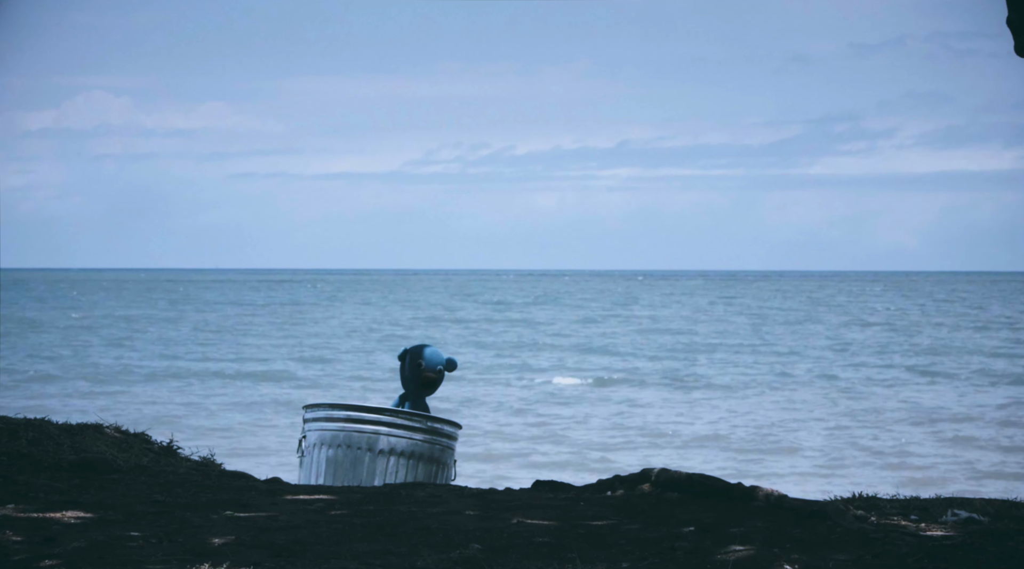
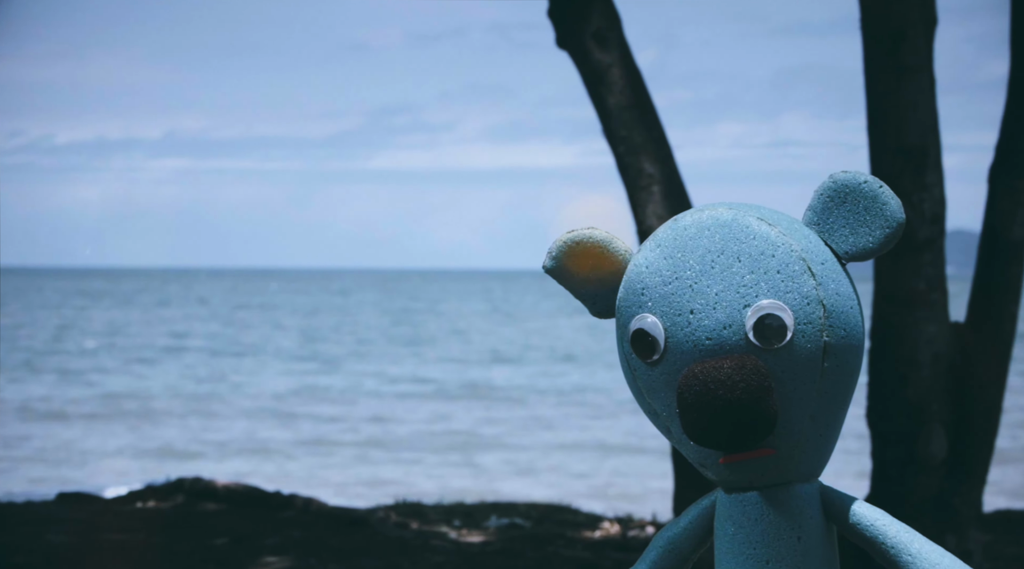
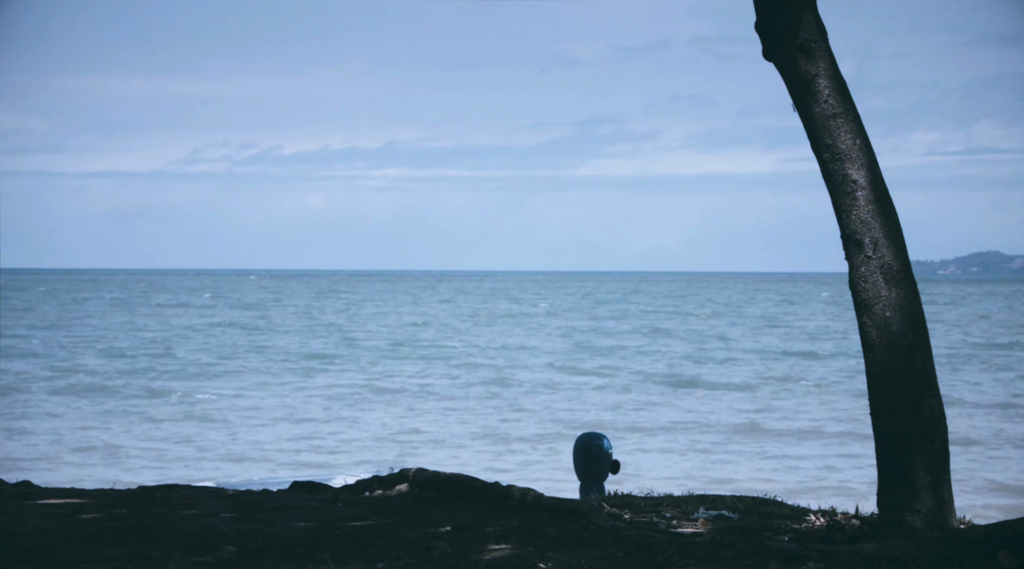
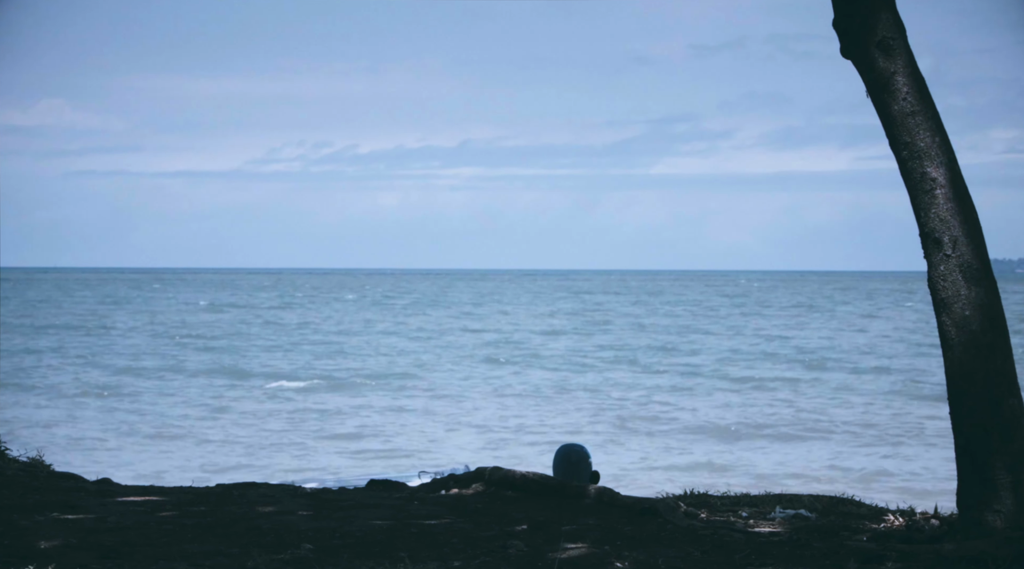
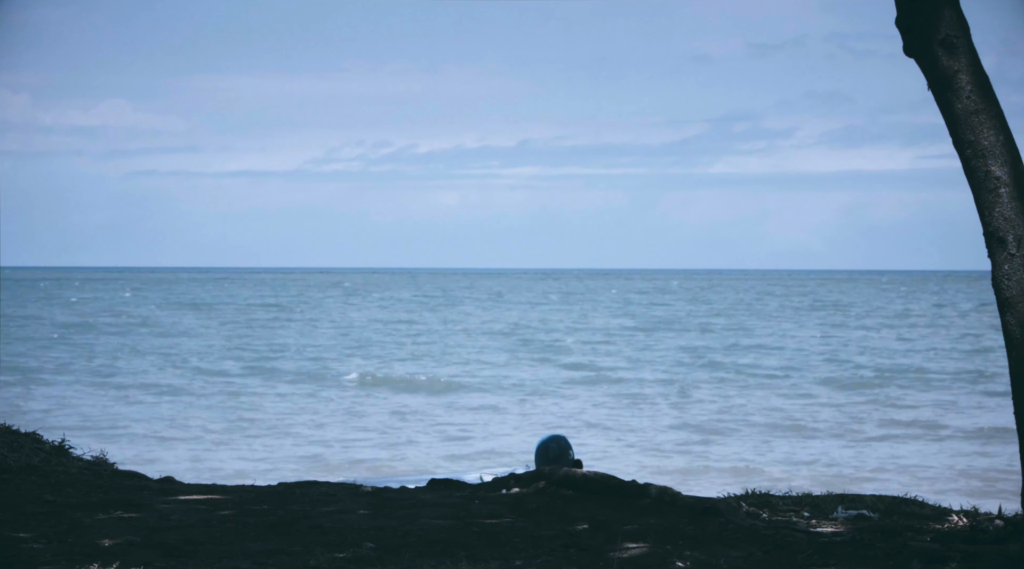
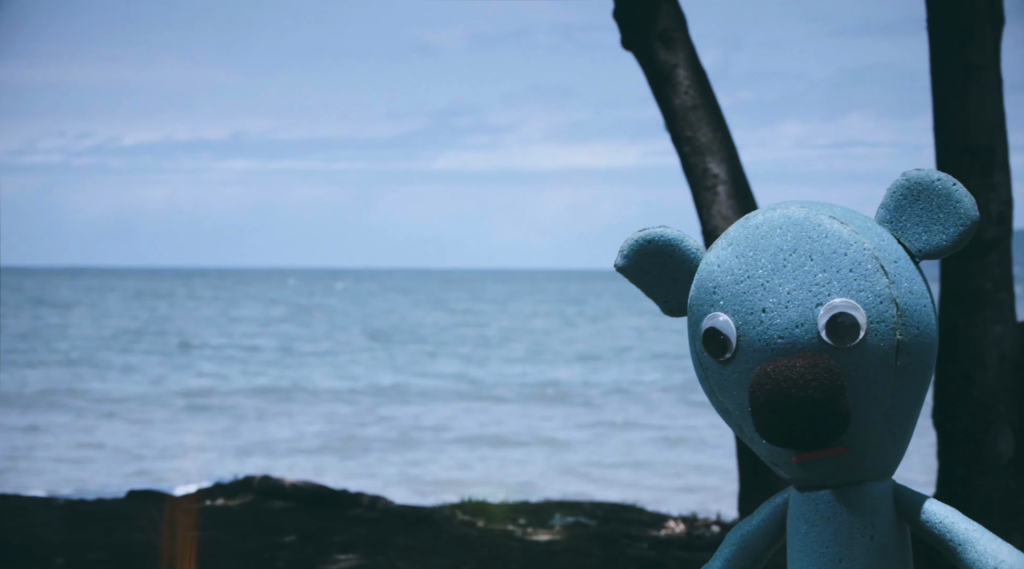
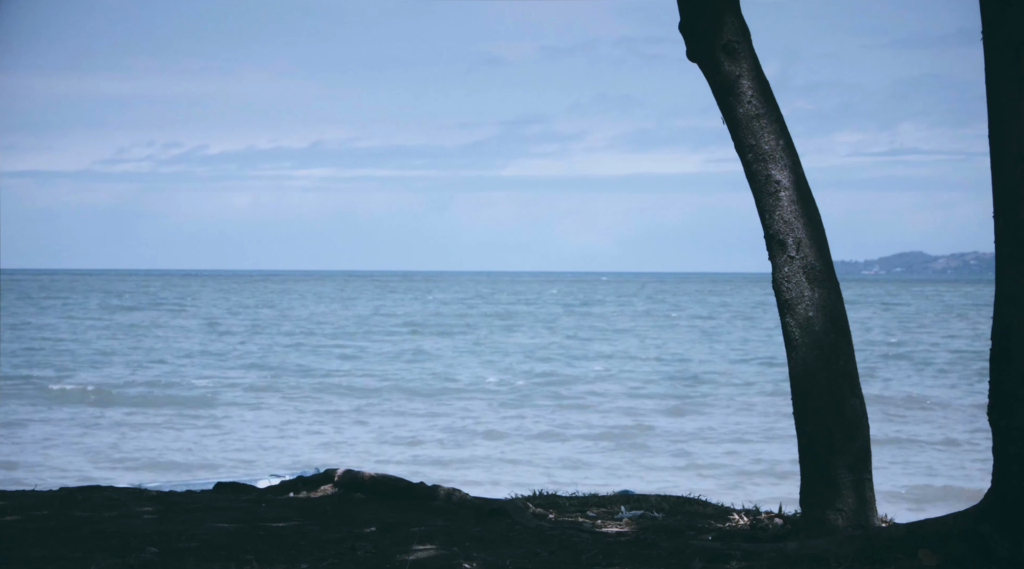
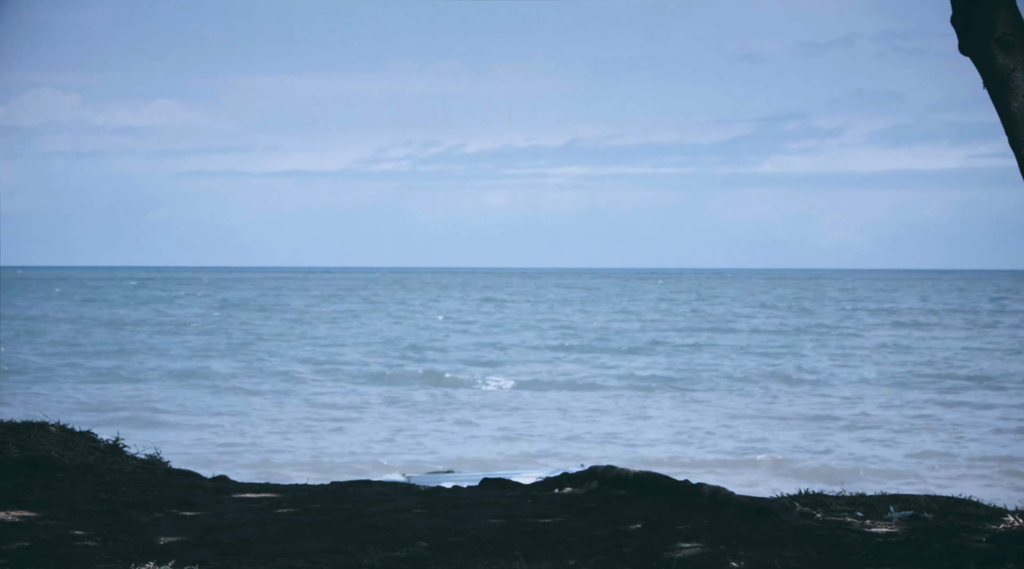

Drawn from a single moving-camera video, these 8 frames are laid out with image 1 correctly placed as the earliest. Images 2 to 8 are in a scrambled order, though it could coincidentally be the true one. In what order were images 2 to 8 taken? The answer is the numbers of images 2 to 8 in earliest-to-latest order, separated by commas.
8, 5, 4, 3, 7, 6, 2
